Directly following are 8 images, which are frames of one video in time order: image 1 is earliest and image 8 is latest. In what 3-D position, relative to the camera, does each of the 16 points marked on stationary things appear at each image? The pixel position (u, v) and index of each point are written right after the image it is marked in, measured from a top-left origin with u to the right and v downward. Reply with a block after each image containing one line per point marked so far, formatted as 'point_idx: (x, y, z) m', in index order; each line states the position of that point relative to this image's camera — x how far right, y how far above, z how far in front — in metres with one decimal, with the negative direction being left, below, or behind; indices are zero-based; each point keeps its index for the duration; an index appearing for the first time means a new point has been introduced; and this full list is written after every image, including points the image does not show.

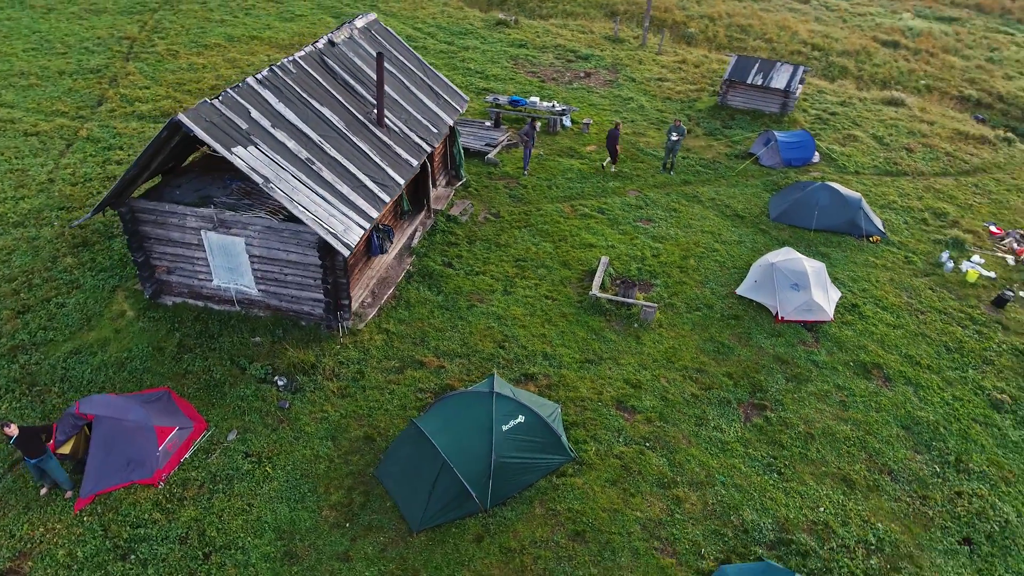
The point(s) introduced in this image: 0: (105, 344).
0: (-7.9, -1.1, +12.5) m
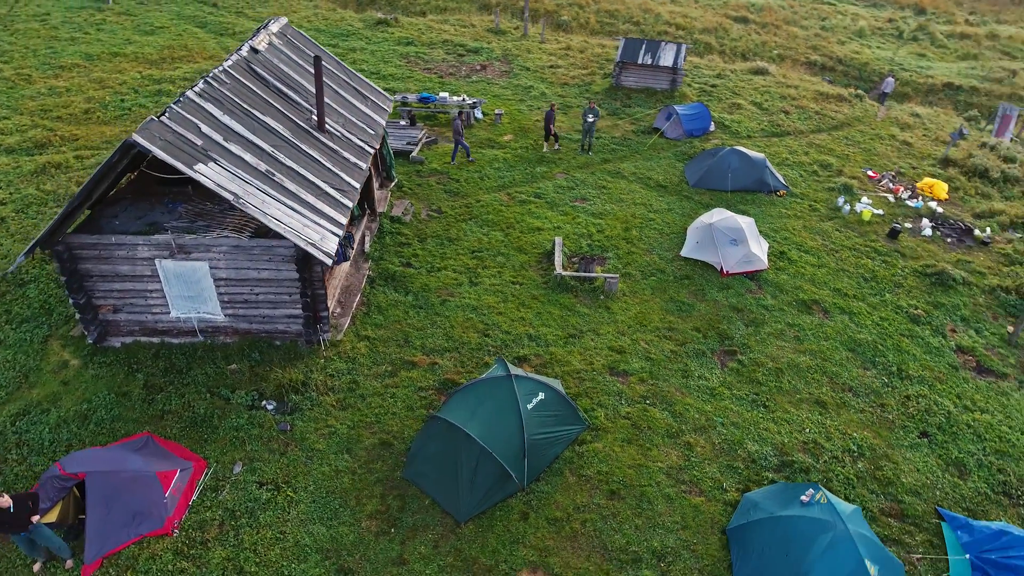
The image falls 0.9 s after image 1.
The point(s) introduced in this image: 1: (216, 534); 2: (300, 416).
0: (-8.0, -1.9, +11.3) m
1: (-4.2, -3.6, +9.3) m
2: (-3.6, -2.2, +11.0) m
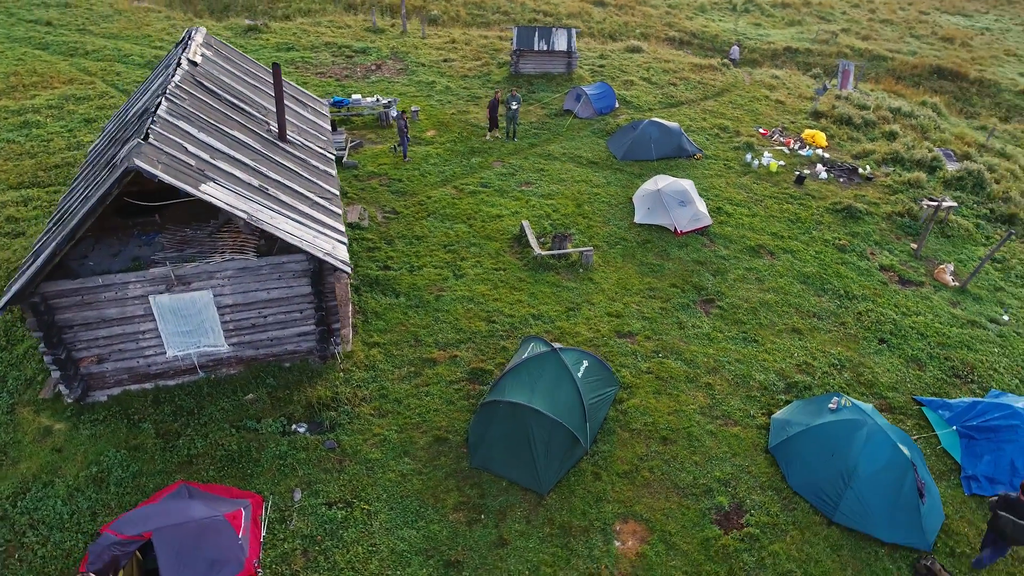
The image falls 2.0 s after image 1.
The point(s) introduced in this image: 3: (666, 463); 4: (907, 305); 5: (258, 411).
0: (-7.2, -2.8, +10.0) m
1: (-2.9, -3.8, +8.9) m
2: (-2.8, -2.4, +10.7) m
3: (+2.5, -2.8, +10.3) m
4: (+8.8, -0.4, +14.2) m
5: (-4.3, -2.1, +10.9) m
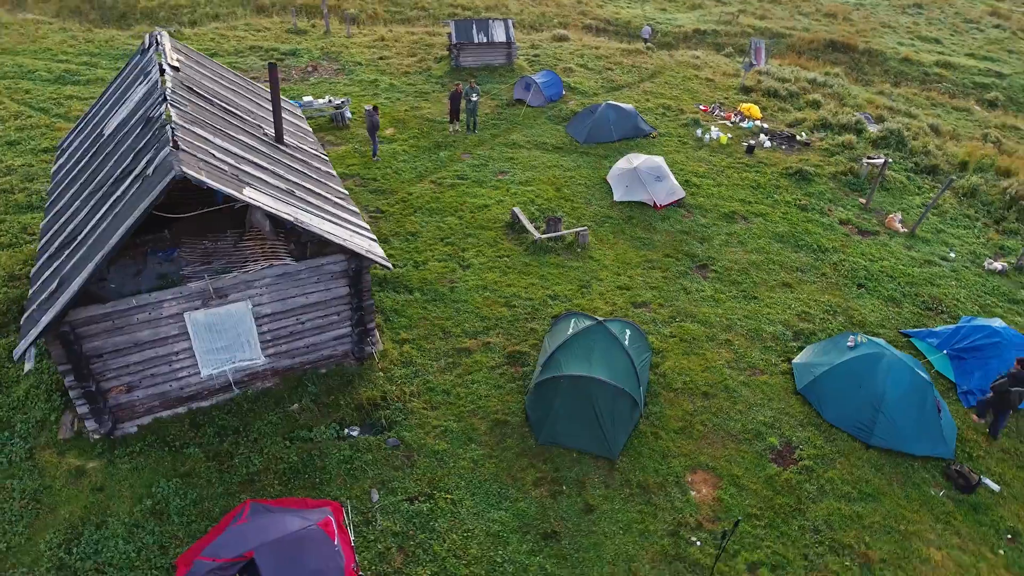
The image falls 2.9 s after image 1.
0: (-6.0, -3.2, +9.4) m
1: (-1.5, -3.7, +8.9) m
2: (-1.8, -2.3, +10.6) m
3: (+3.5, -2.2, +11.0) m
4: (+8.9, +0.9, +15.8) m
5: (-3.4, -2.2, +10.6) m
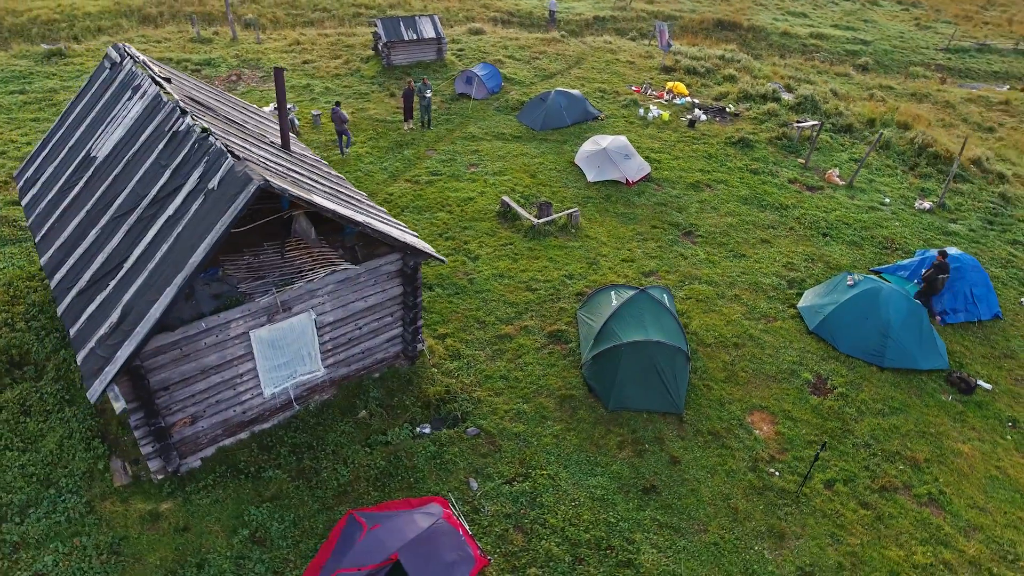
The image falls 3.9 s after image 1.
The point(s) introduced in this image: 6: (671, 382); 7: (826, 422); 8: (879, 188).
0: (-4.4, -3.6, +8.9) m
1: (+0.2, -3.5, +9.2) m
2: (-0.6, -2.2, +10.8) m
3: (+4.5, -1.4, +12.1) m
4: (+8.6, +2.3, +17.6) m
5: (-2.2, -2.2, +10.6) m
6: (+2.7, -1.6, +10.9) m
7: (+5.4, -2.3, +11.0) m
8: (+10.6, +2.9, +18.5) m
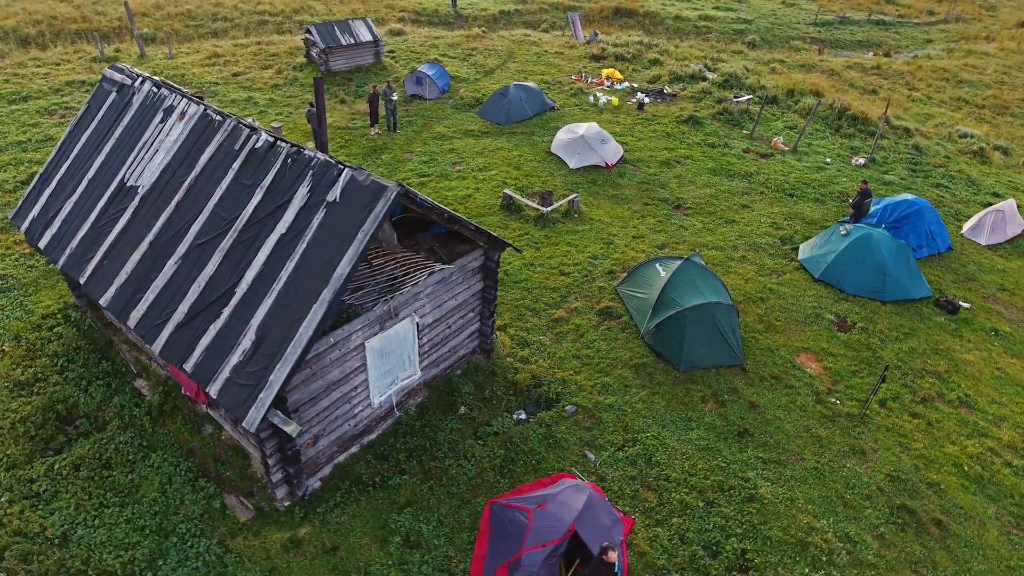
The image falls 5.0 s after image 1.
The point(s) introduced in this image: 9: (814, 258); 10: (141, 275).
0: (-2.2, -3.8, +8.8) m
1: (+2.2, -3.2, +9.9) m
2: (+0.9, -1.9, +11.4) m
3: (+5.6, -0.5, +13.5) m
4: (+8.2, +3.6, +19.6) m
5: (-0.5, -2.2, +10.9) m
6: (+4.1, -0.9, +12.1) m
7: (+6.8, -1.3, +12.6) m
8: (+10.0, +4.5, +20.8) m
9: (+6.9, +0.7, +14.8) m
10: (-5.6, +0.2, +9.7) m
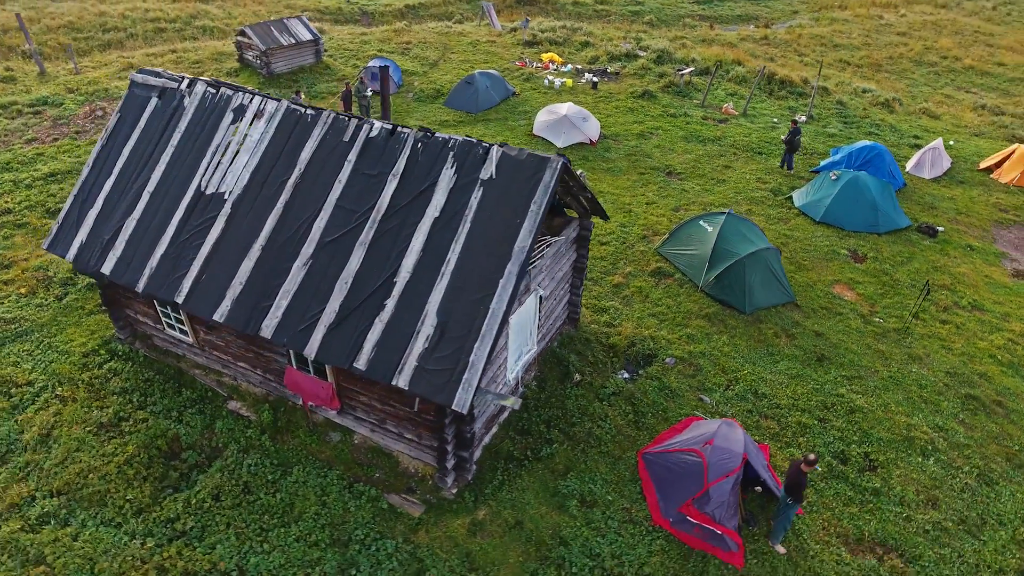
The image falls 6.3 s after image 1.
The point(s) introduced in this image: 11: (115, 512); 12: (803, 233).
0: (+0.4, -3.4, +9.0) m
1: (+4.4, -2.3, +10.9) m
2: (+2.8, -1.2, +12.0) m
3: (+6.7, +0.8, +15.0) m
4: (+7.6, +5.2, +21.4) m
5: (+1.5, -1.6, +11.3) m
6: (+5.6, +0.2, +13.3) m
7: (+8.2, +0.2, +14.3) m
8: (+9.0, +6.3, +22.9) m
9: (+7.6, +2.2, +16.4) m
10: (-3.6, +0.1, +9.2) m
11: (-5.5, -3.1, +8.9) m
12: (+7.1, +1.4, +15.8) m
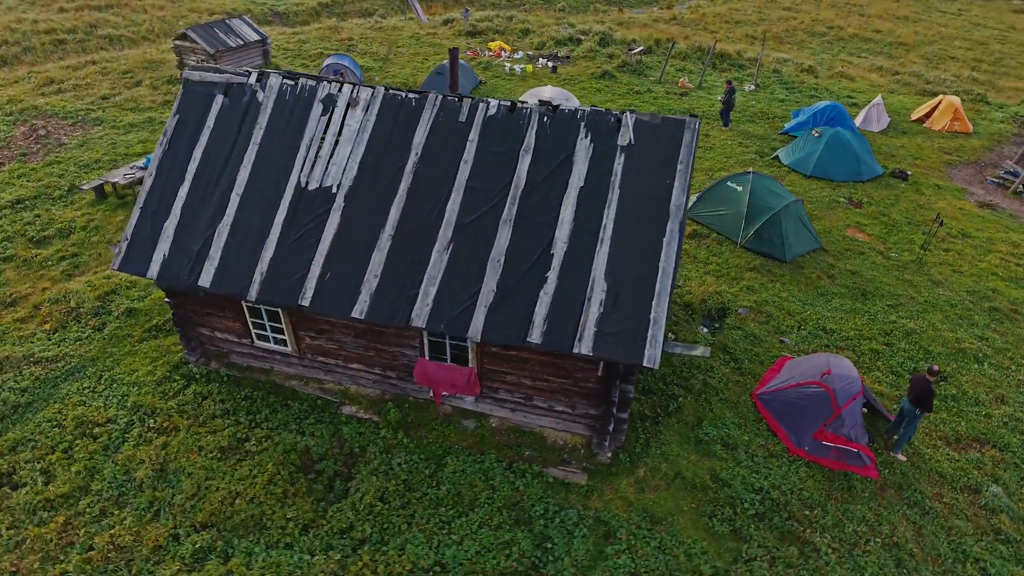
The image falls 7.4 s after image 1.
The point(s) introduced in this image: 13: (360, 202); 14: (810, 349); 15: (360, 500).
0: (+2.8, -2.8, +9.4) m
1: (+6.3, -1.2, +11.9) m
2: (+4.3, -0.3, +12.8) m
3: (+7.5, +2.1, +16.3) m
4: (+6.8, +6.6, +22.7) m
5: (+3.3, -0.9, +11.8) m
6: (+6.7, +1.4, +14.5) m
7: (+9.1, +1.7, +15.9) m
8: (+7.7, +7.8, +24.4) m
9: (+8.0, +3.6, +17.9) m
10: (-1.6, +0.2, +8.9) m
11: (-3.0, -3.2, +8.3) m
12: (+7.7, +2.7, +17.1) m
13: (-2.2, +1.2, +9.3) m
14: (+5.5, -1.2, +11.9) m
15: (-2.1, -2.9, +8.7) m
